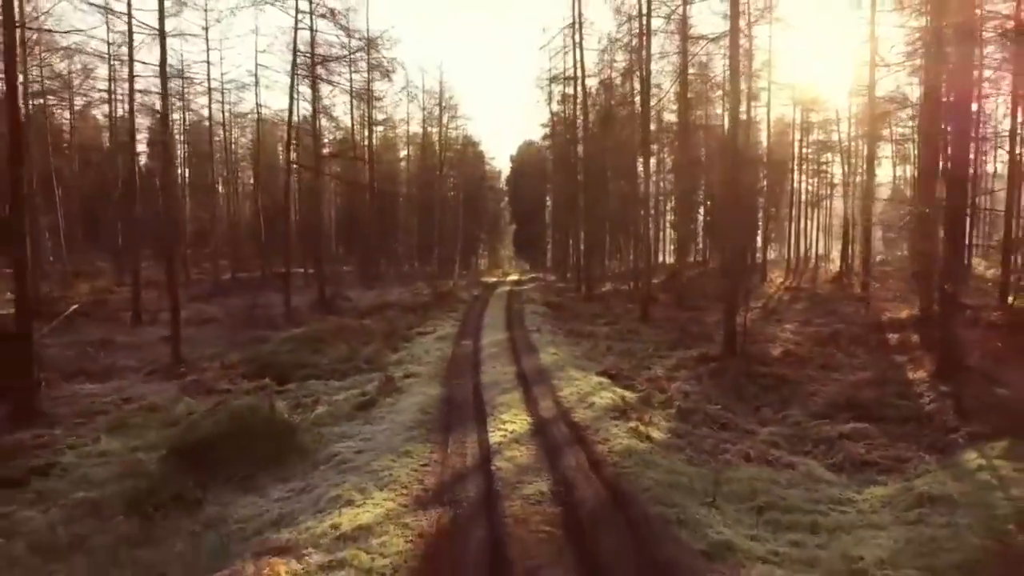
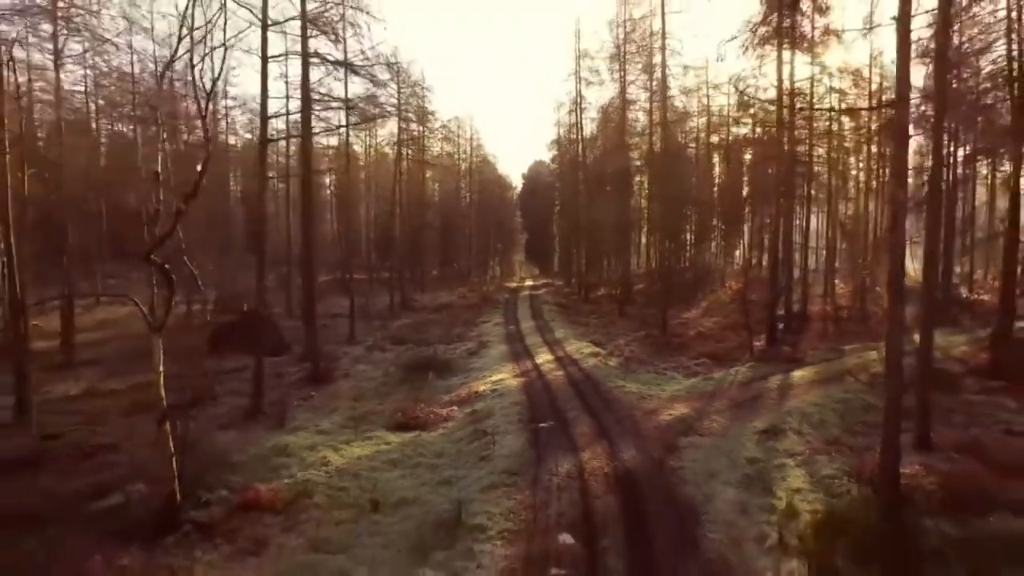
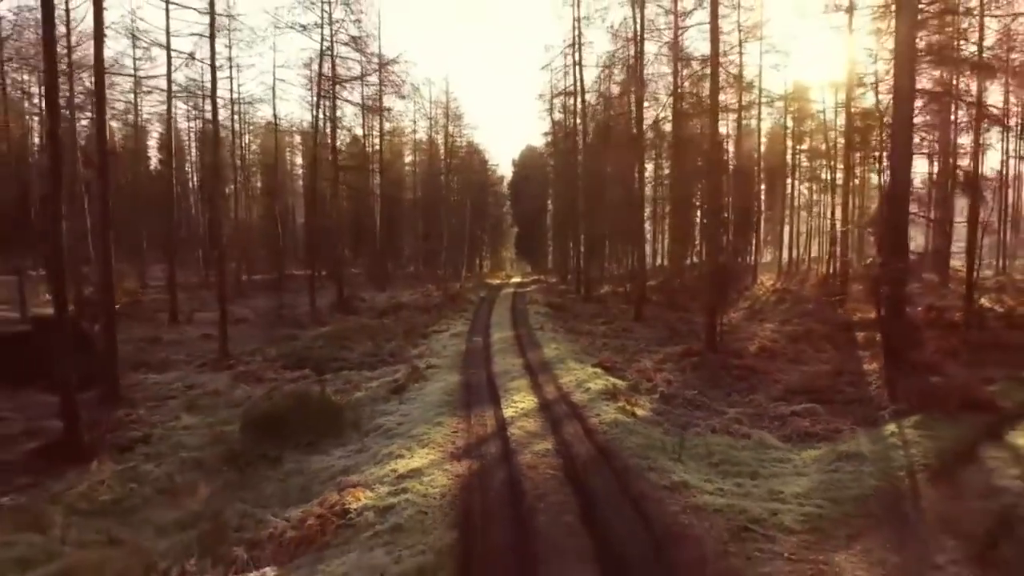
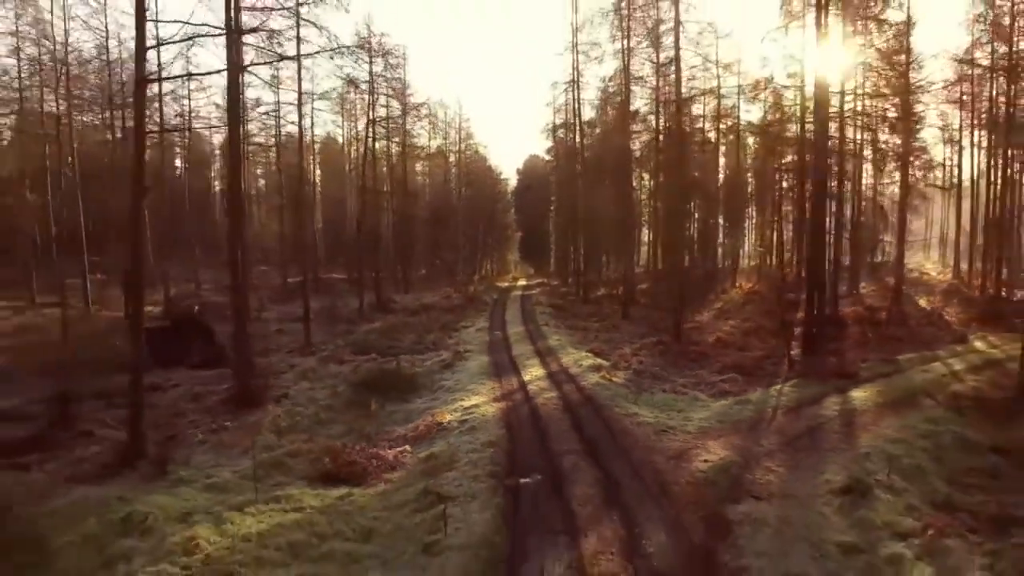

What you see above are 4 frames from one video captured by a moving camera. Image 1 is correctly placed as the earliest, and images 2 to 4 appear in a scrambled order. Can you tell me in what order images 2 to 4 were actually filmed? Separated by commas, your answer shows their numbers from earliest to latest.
3, 4, 2
